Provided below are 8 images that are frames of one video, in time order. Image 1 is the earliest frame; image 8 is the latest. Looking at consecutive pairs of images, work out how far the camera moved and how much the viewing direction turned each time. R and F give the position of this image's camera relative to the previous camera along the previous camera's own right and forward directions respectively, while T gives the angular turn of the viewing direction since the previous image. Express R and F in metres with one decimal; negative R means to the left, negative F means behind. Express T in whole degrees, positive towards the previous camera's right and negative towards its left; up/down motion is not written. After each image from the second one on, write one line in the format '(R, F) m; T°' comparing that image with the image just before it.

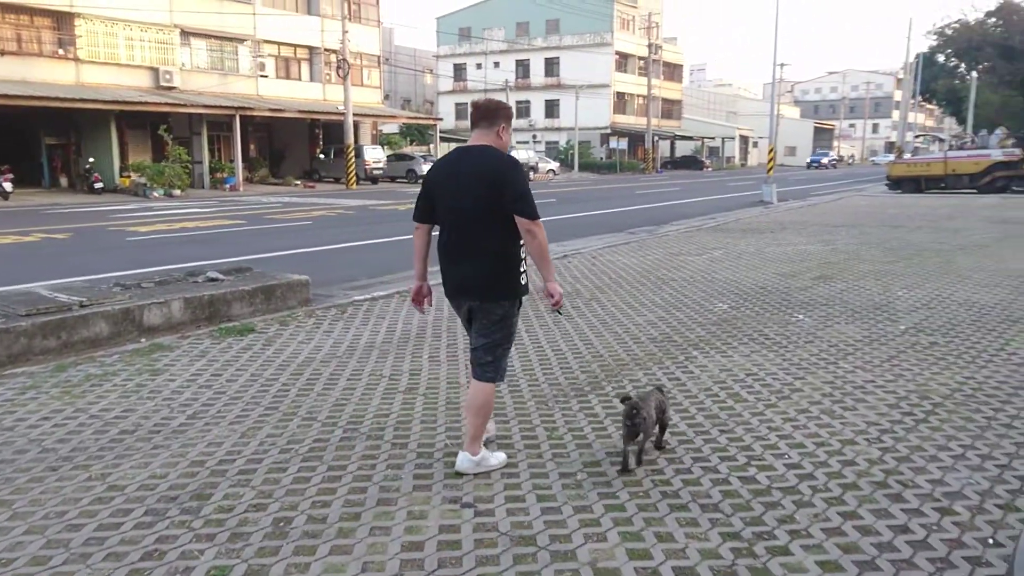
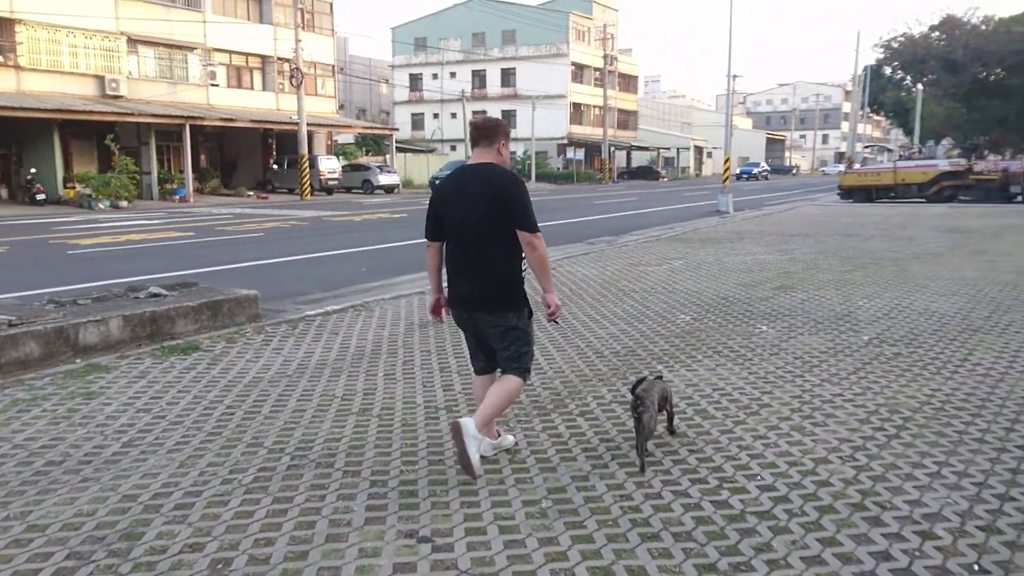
(0.0, +0.2) m; +3°
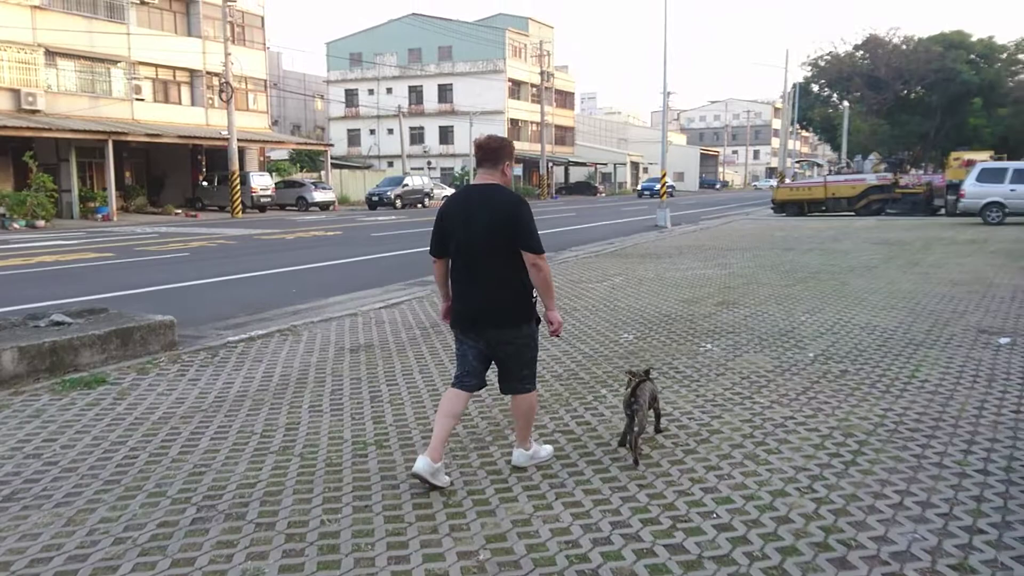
(0.0, +0.4) m; +4°
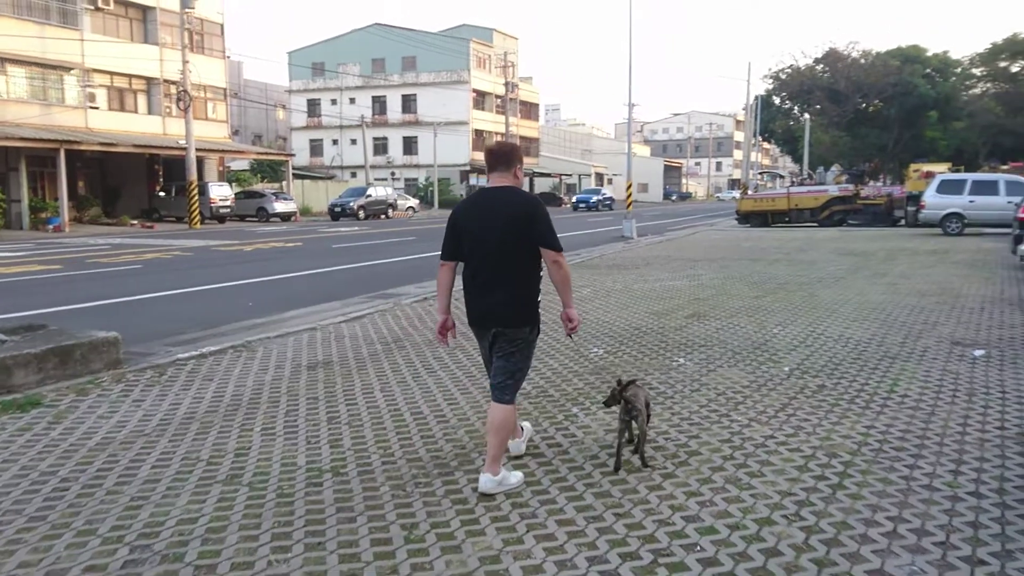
(0.0, +0.3) m; +2°
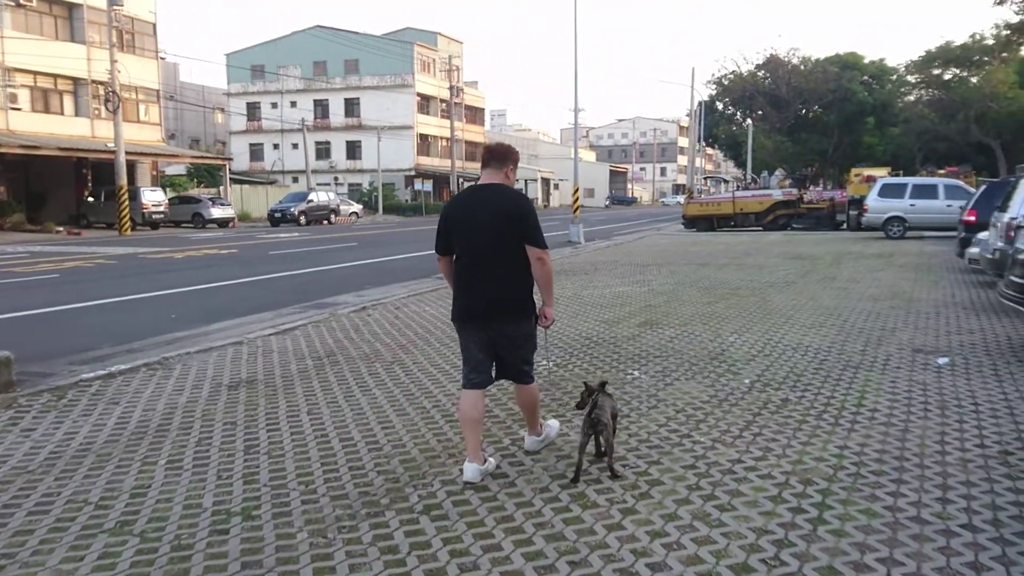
(0.0, +0.6) m; +4°
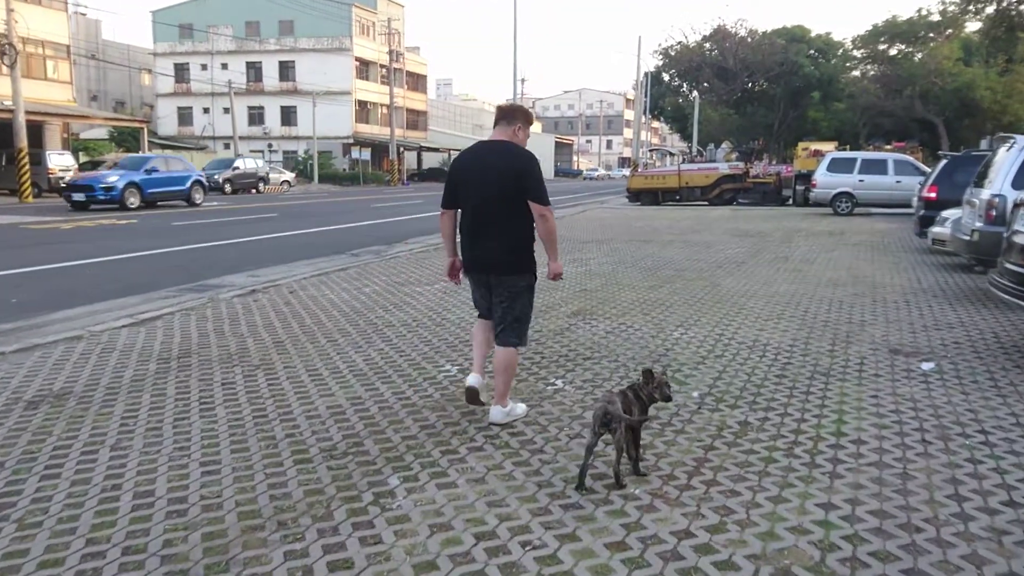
(+0.4, +1.5) m; +4°
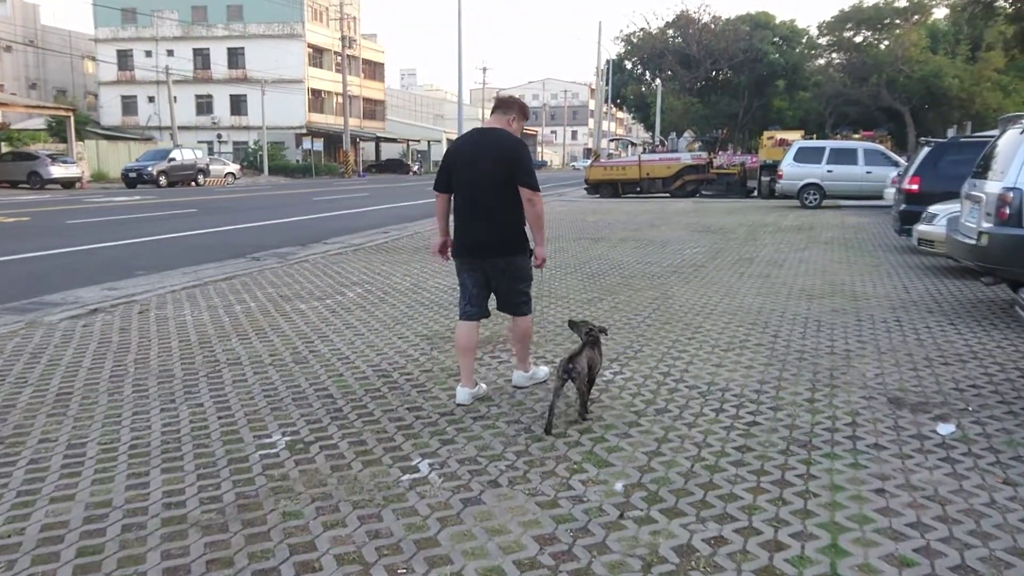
(+0.6, +1.8) m; +2°
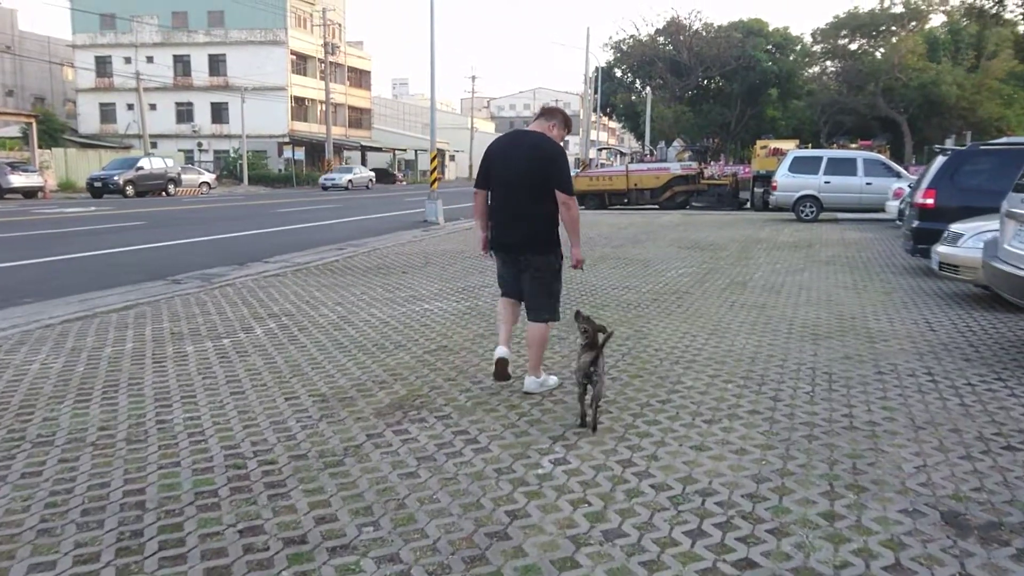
(+0.4, +1.5) m; 0°
